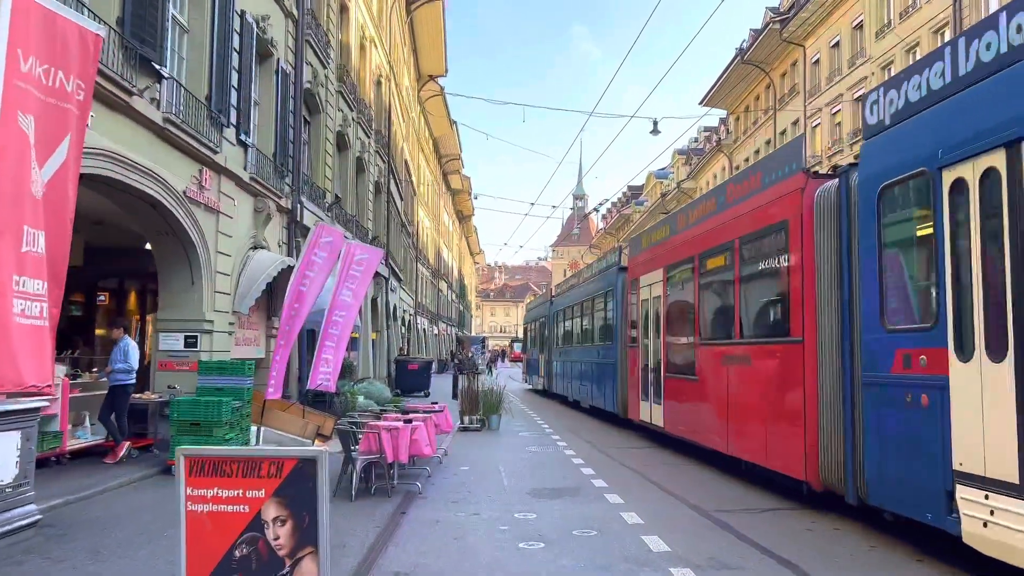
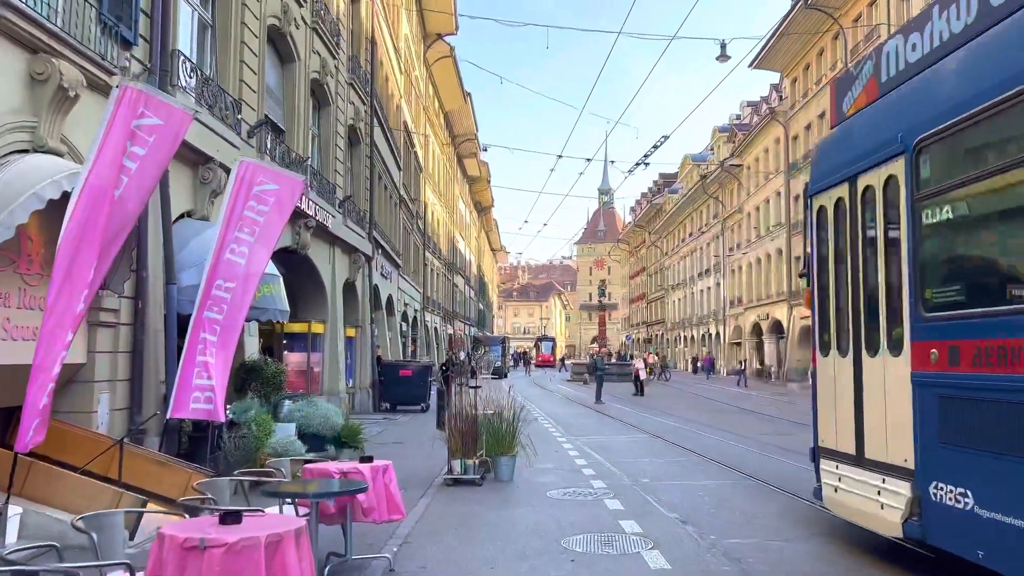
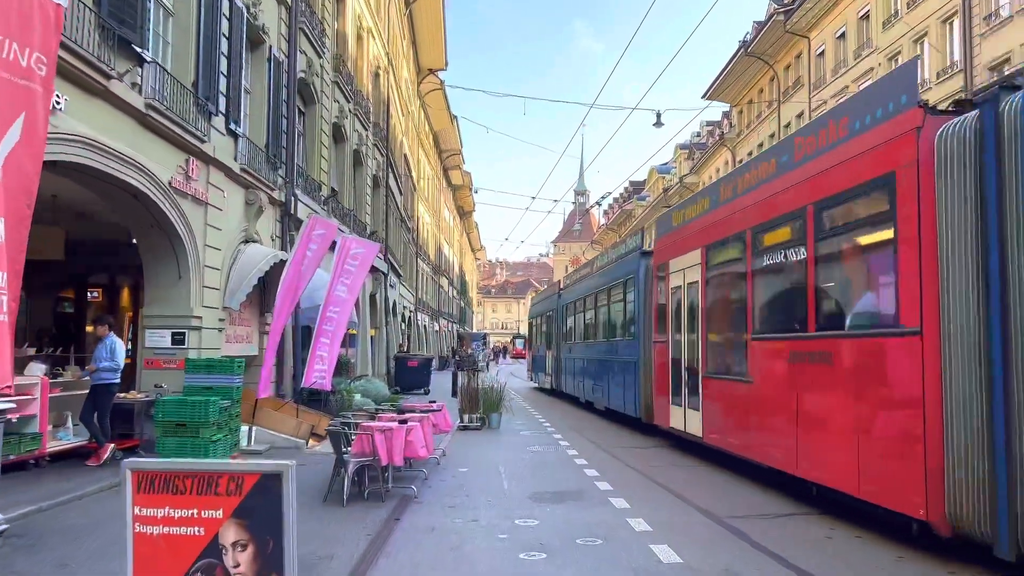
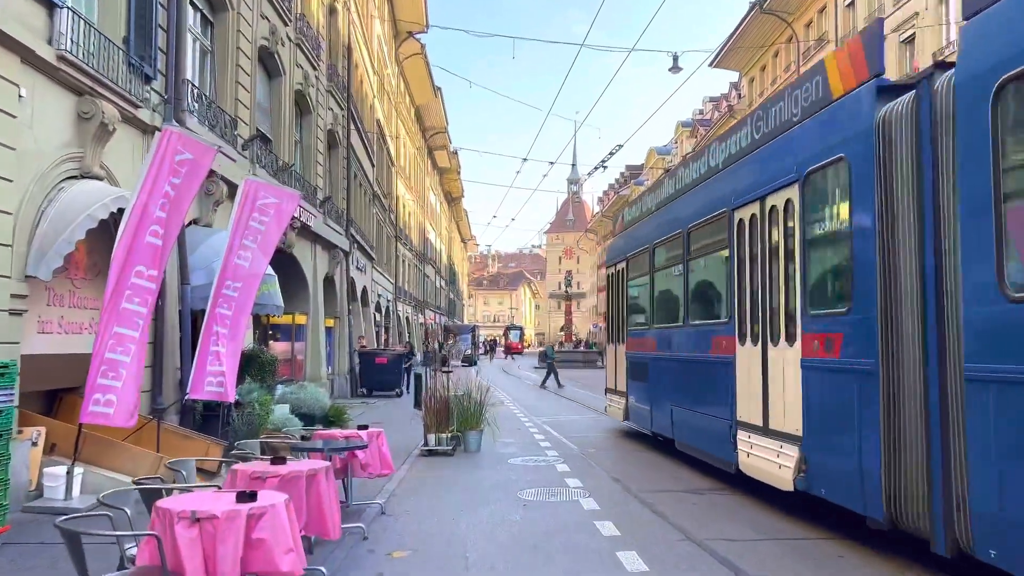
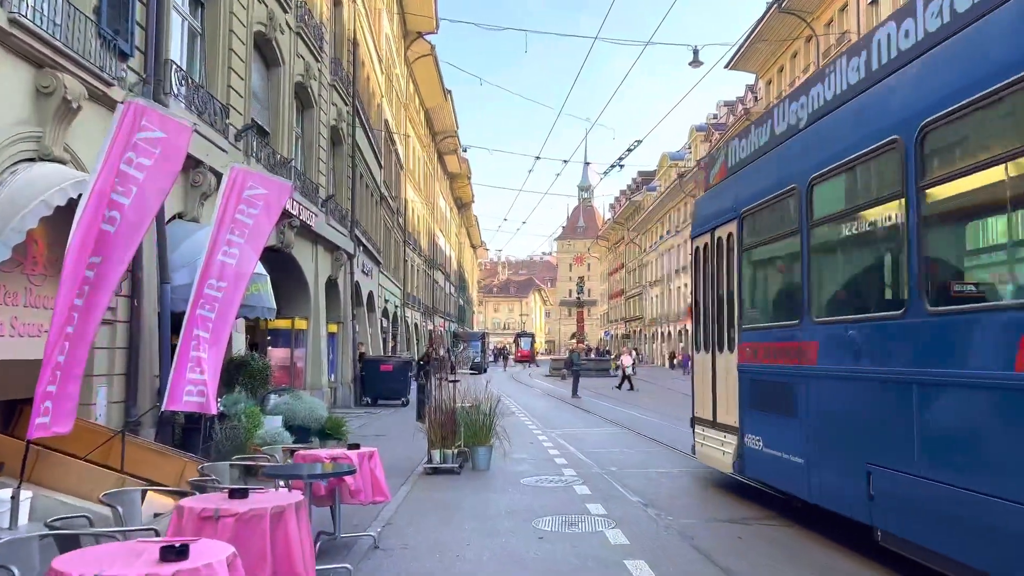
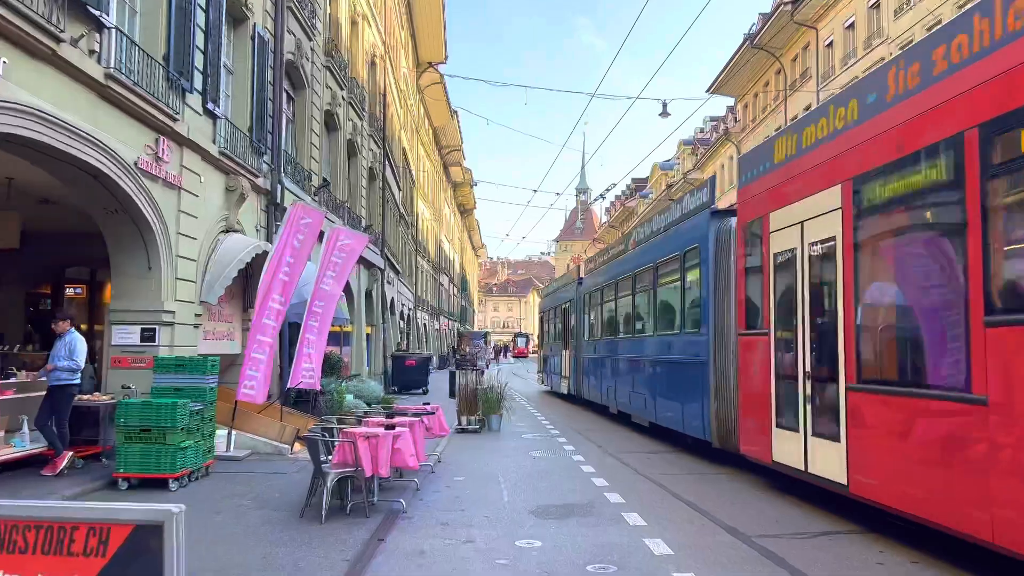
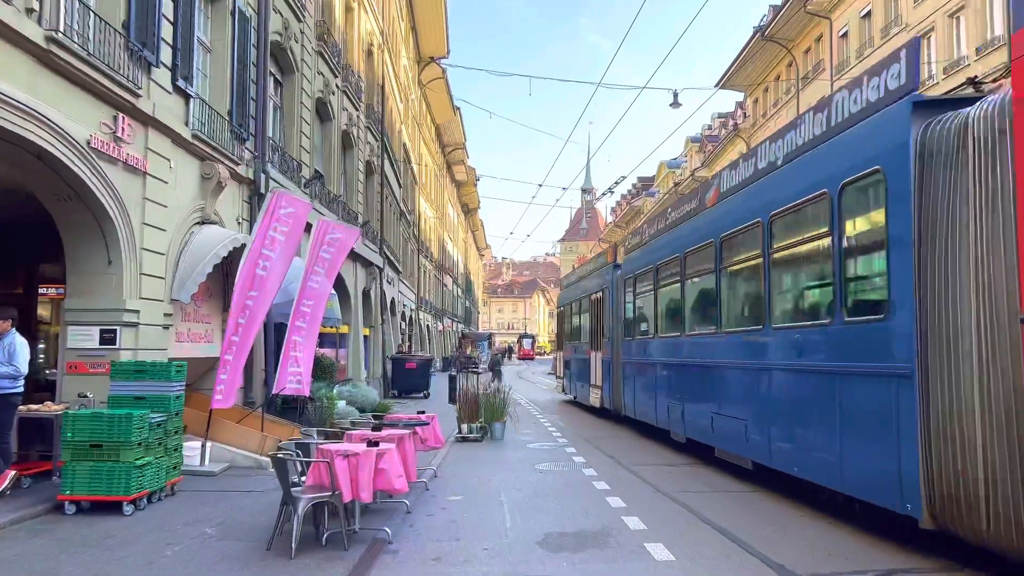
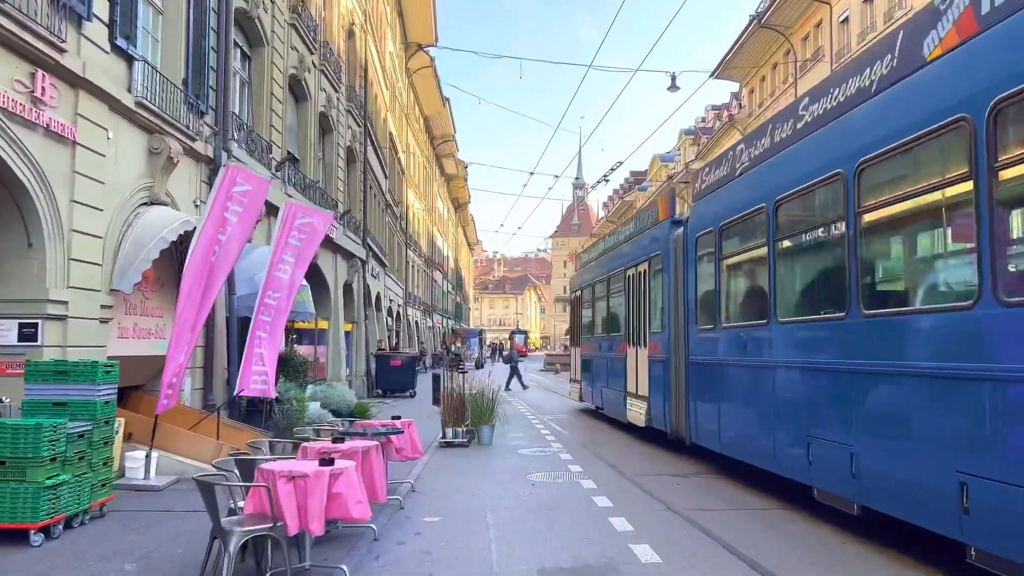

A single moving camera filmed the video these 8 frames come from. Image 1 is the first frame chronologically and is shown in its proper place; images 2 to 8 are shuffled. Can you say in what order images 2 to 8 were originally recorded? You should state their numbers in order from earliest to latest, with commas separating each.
3, 6, 7, 8, 4, 5, 2
